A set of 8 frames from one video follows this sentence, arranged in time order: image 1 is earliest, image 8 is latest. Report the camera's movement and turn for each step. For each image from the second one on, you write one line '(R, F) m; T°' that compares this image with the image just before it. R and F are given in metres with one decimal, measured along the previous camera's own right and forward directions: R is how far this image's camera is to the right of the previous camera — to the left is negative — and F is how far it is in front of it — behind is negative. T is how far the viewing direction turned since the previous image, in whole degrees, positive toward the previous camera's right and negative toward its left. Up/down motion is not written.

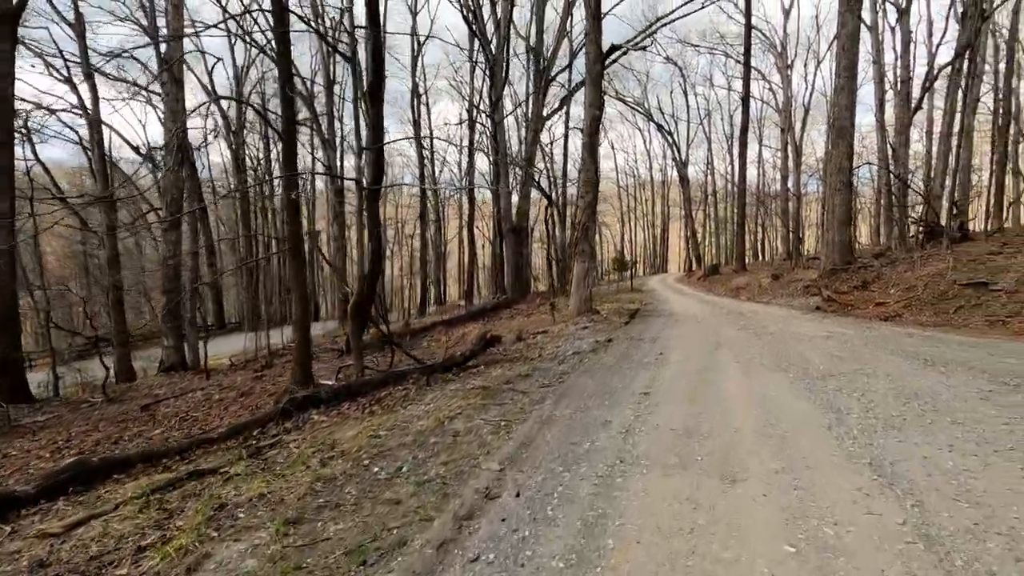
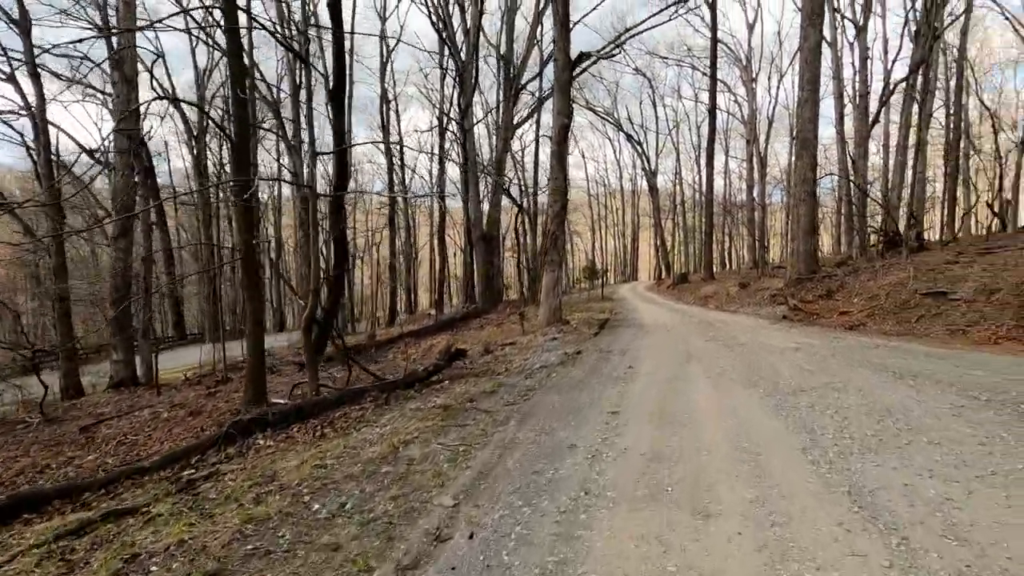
(+0.1, +0.3) m; +3°
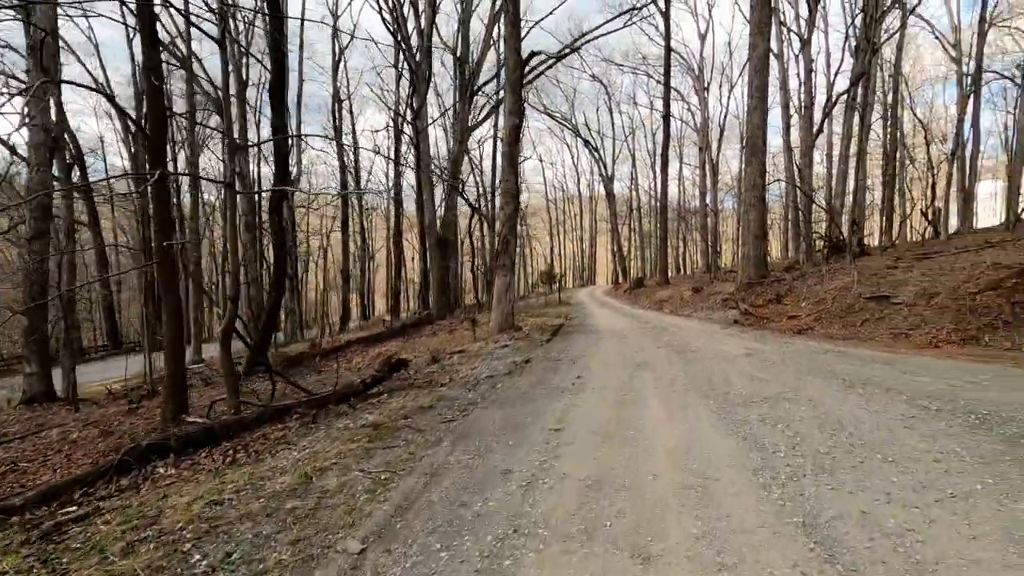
(+0.2, +0.4) m; +4°
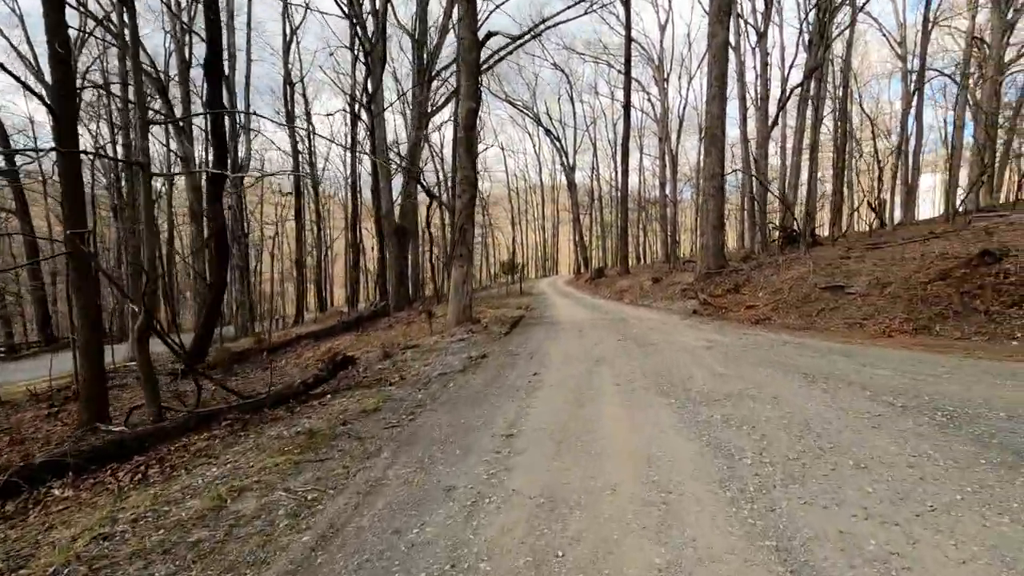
(+0.1, +0.3) m; +4°
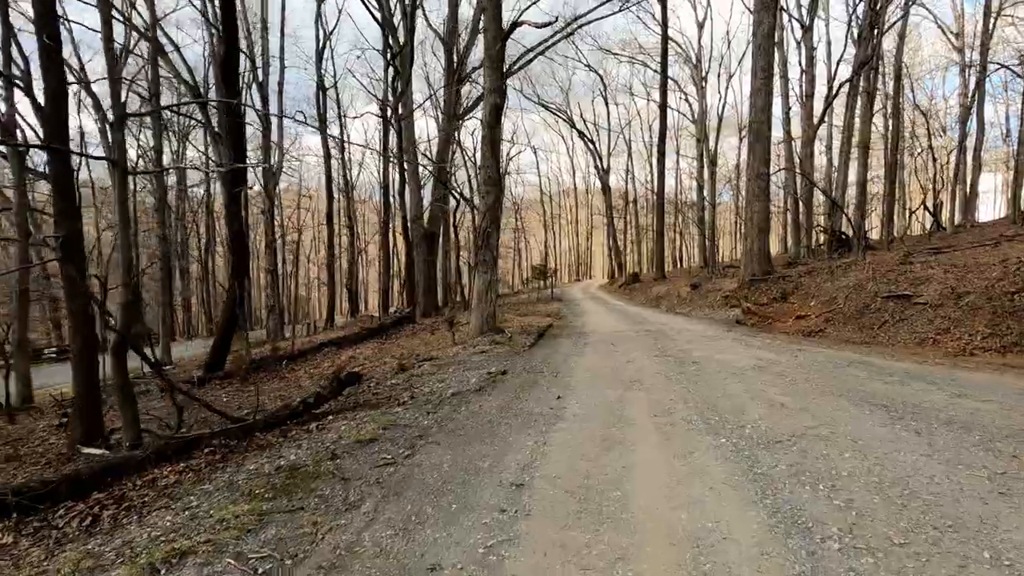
(+0.1, +0.7) m; -4°
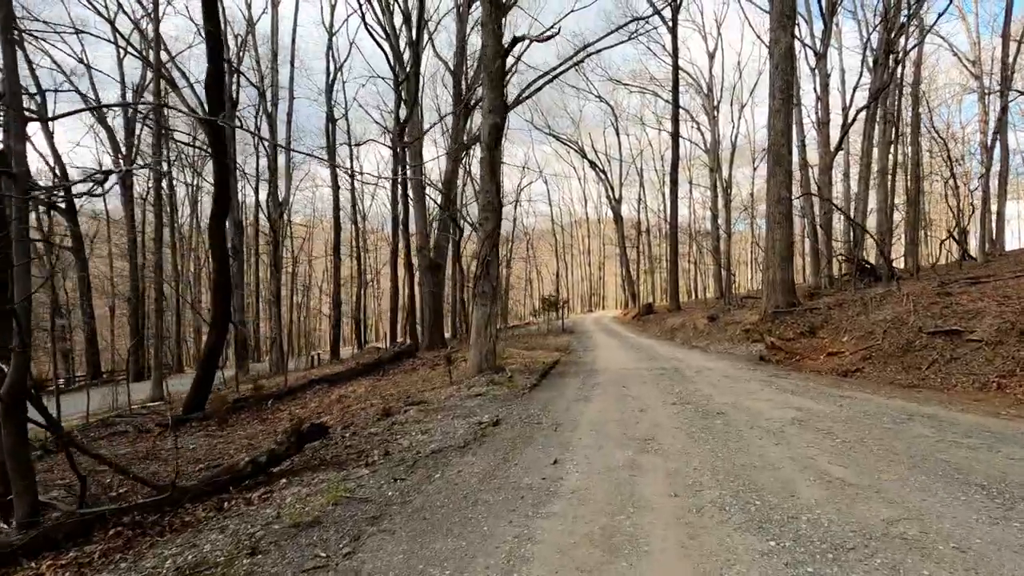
(+0.2, +0.8) m; -1°
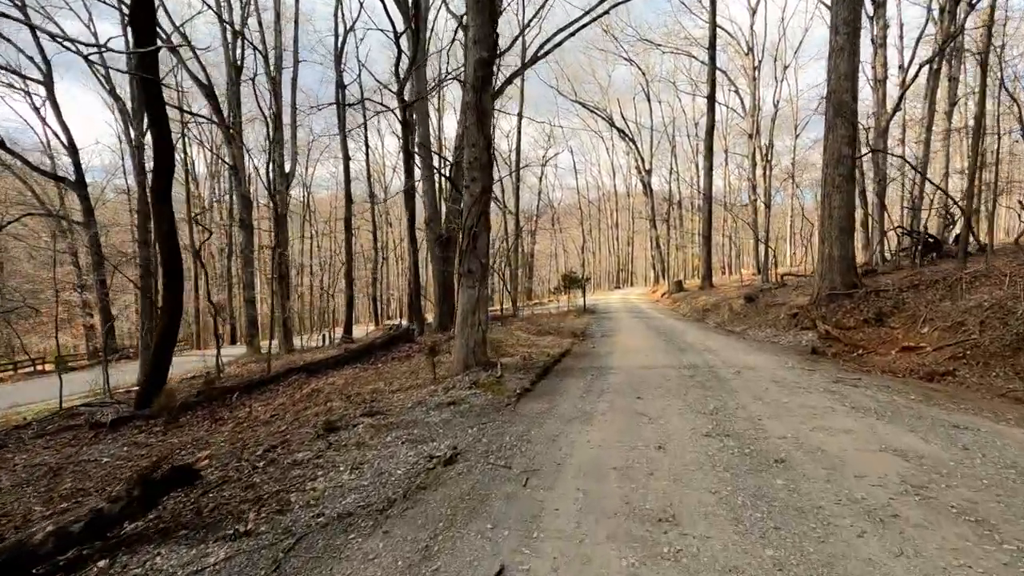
(+0.5, +1.7) m; -3°
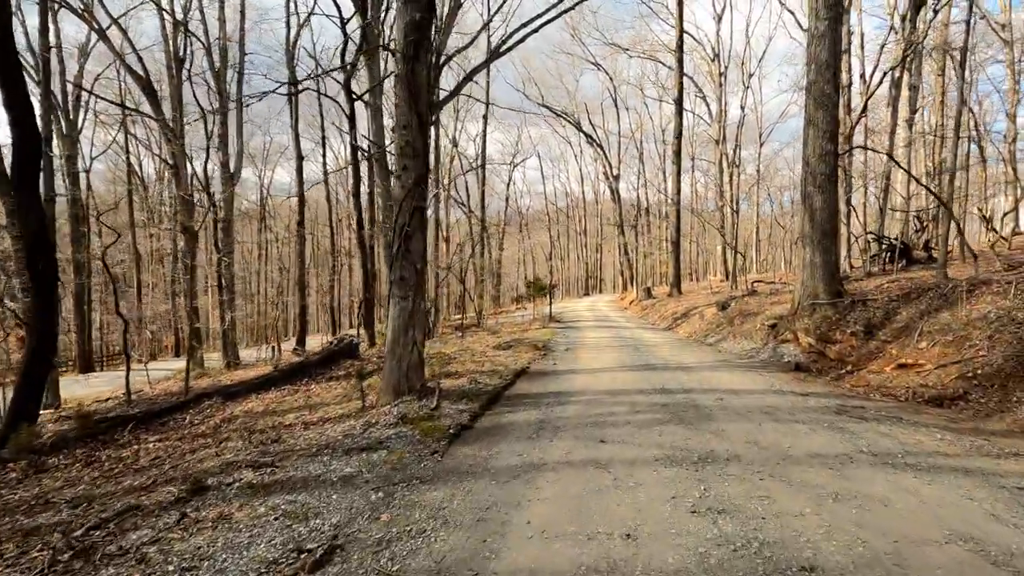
(+0.3, +1.2) m; +3°
